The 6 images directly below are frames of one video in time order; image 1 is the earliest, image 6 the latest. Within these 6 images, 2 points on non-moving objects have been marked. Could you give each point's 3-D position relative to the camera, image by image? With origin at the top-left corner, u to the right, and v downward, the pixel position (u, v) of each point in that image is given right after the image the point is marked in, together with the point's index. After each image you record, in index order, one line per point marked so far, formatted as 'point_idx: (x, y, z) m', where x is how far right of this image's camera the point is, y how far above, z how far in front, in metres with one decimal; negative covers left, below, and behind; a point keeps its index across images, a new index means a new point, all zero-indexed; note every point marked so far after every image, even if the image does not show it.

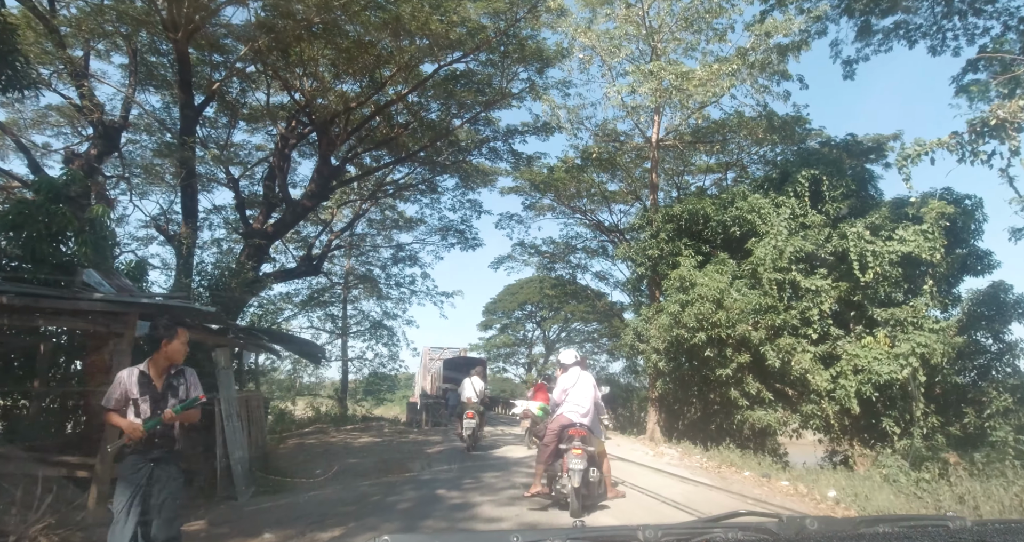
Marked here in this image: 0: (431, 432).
0: (-1.5, -3.1, +10.5) m
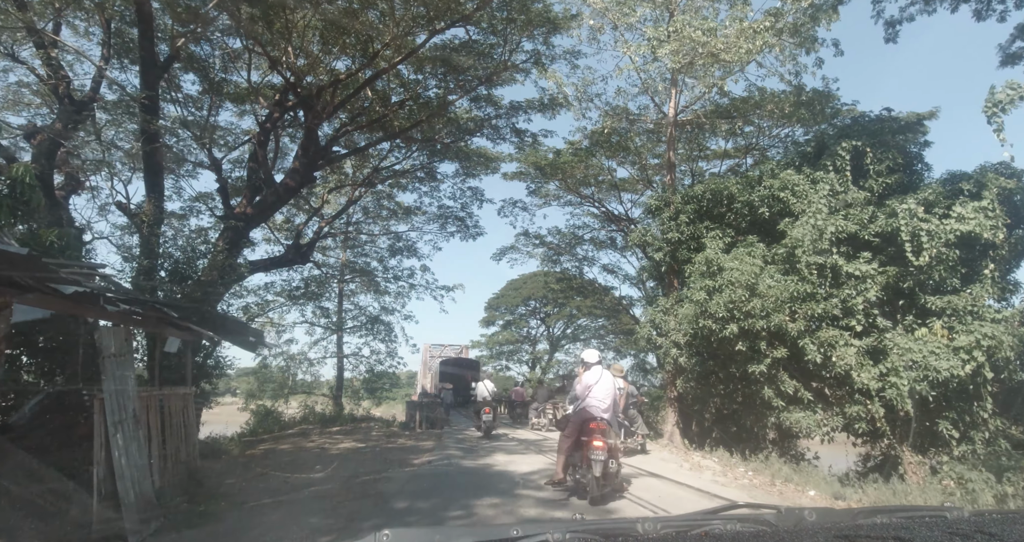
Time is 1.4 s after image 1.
0: (-1.5, -2.8, +9.3) m
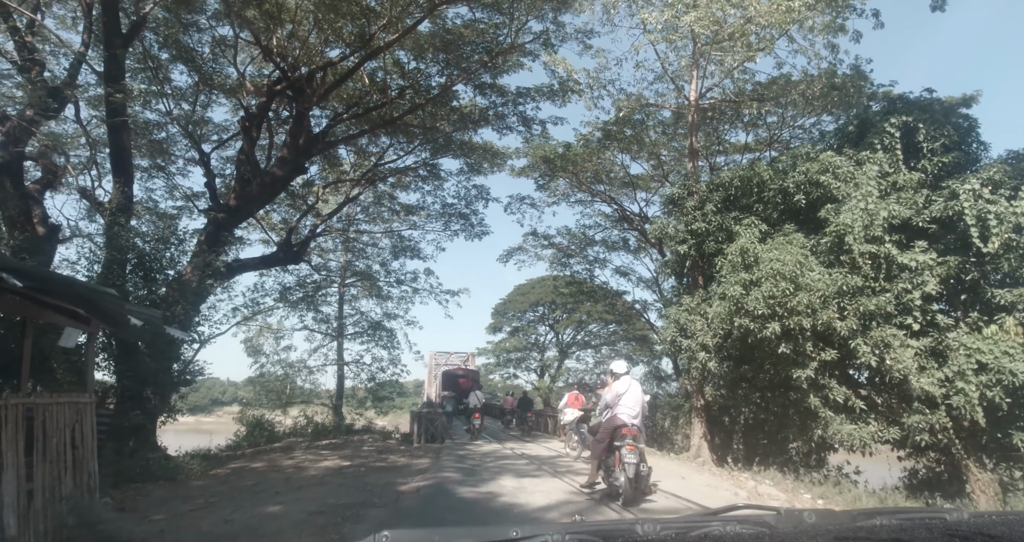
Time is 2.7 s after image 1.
0: (-1.3, -2.7, +8.2) m
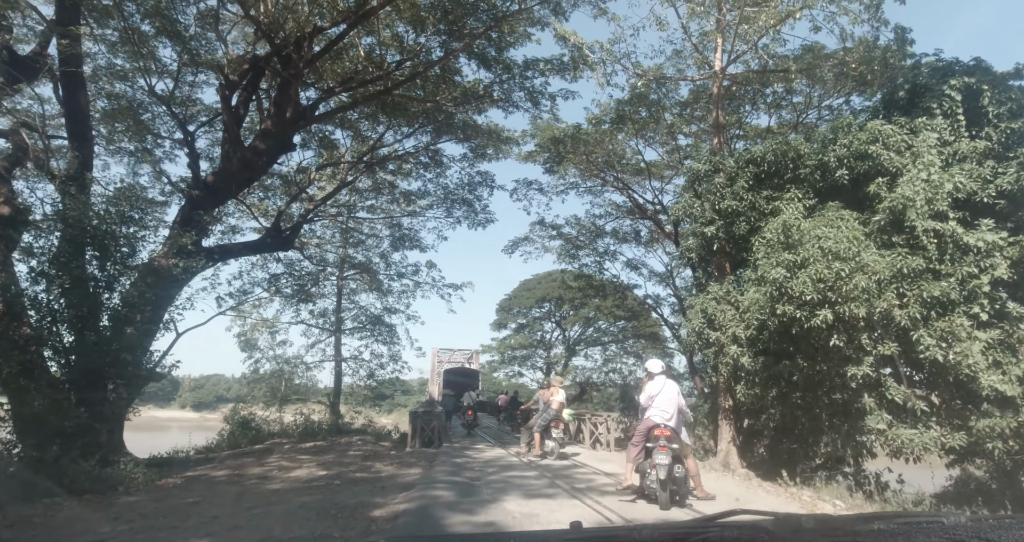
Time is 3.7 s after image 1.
0: (-1.3, -2.4, +7.2) m
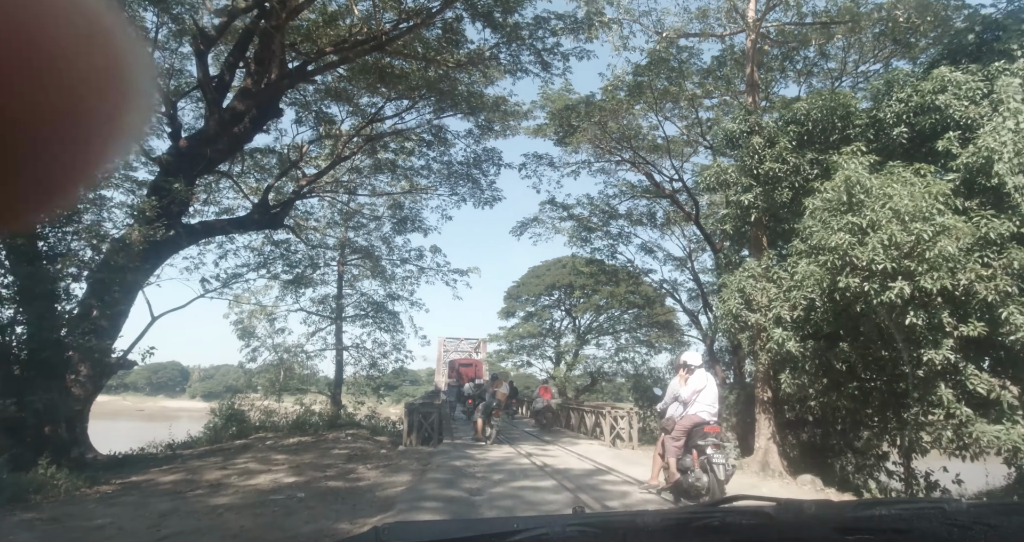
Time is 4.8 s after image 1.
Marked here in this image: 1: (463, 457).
0: (-1.1, -2.1, +6.1) m
1: (-0.6, -2.4, +7.4) m
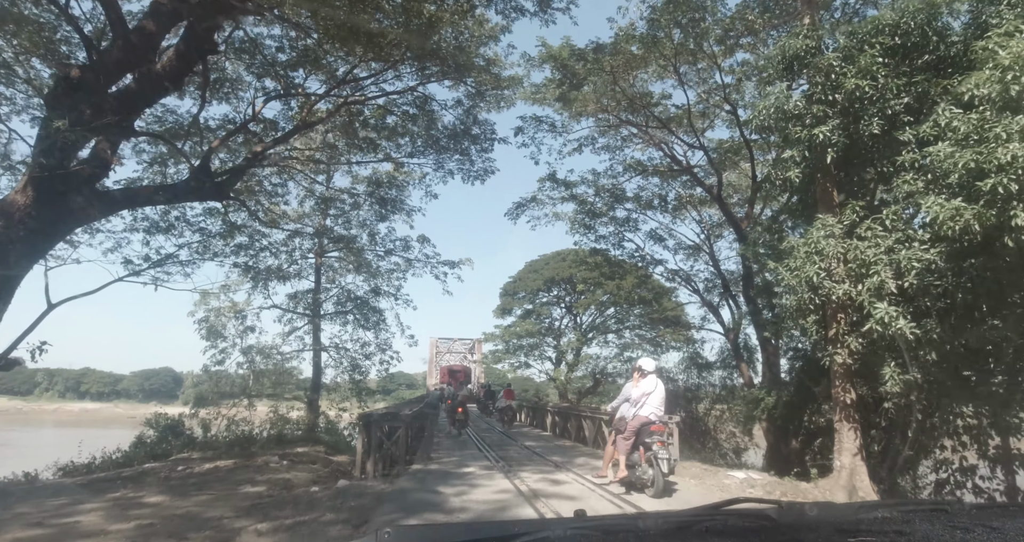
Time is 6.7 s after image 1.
0: (-1.2, -1.7, +4.1) m
1: (-0.7, -2.0, +5.4) m
